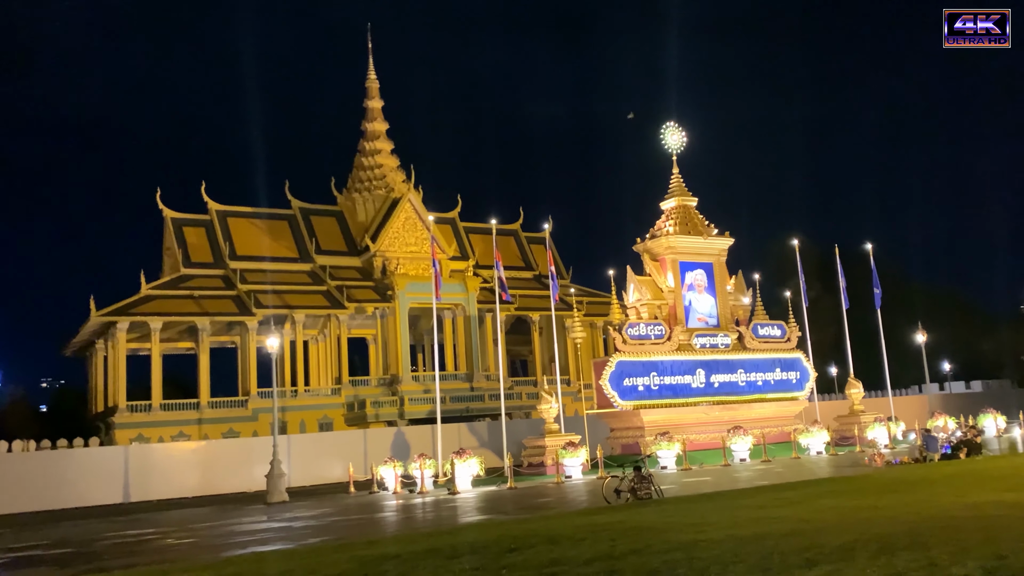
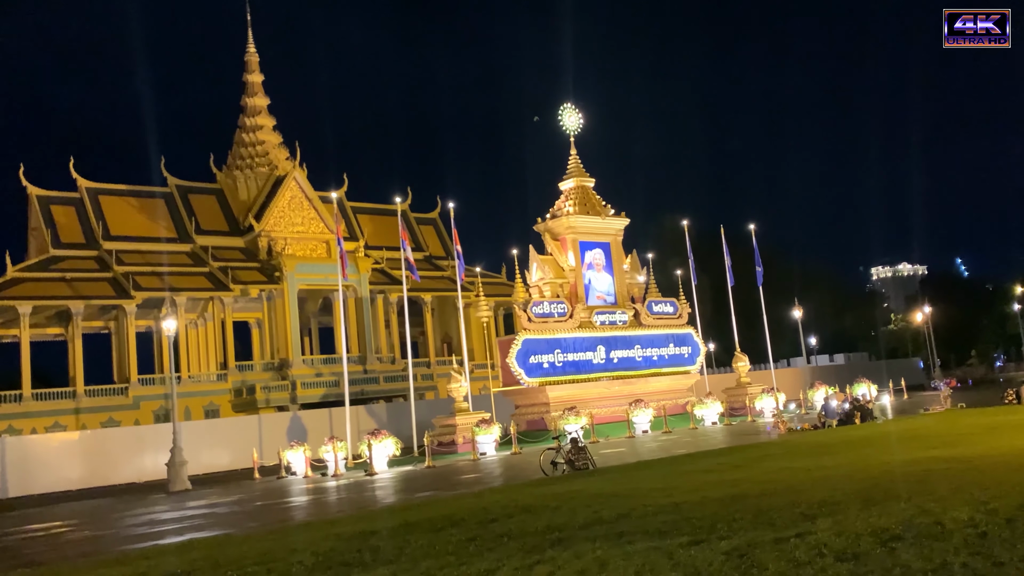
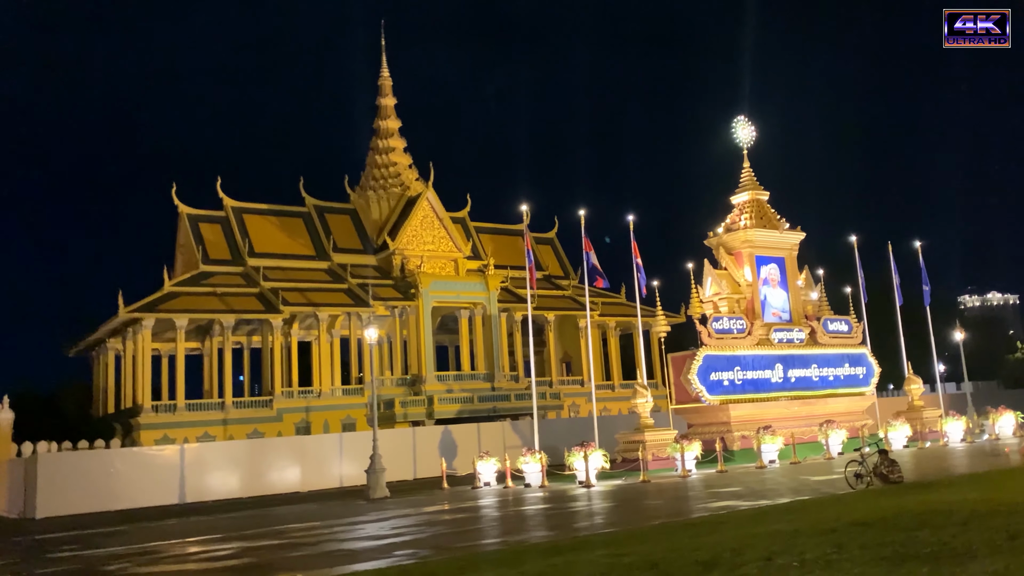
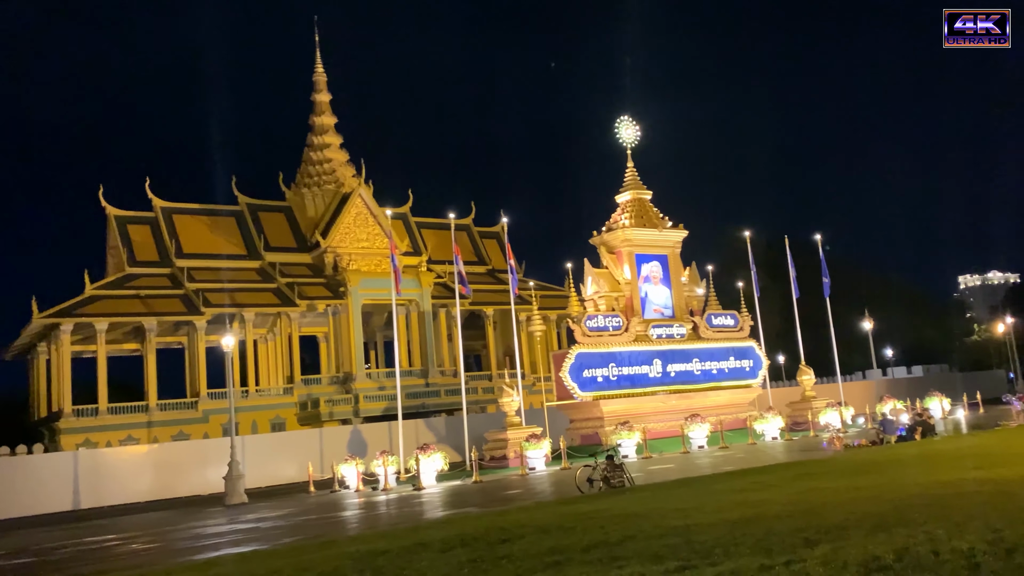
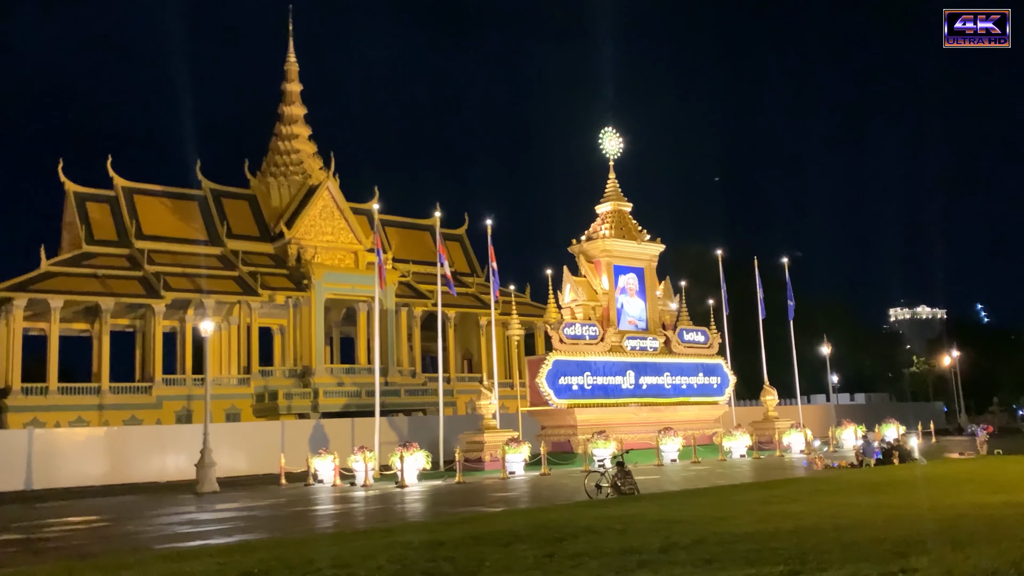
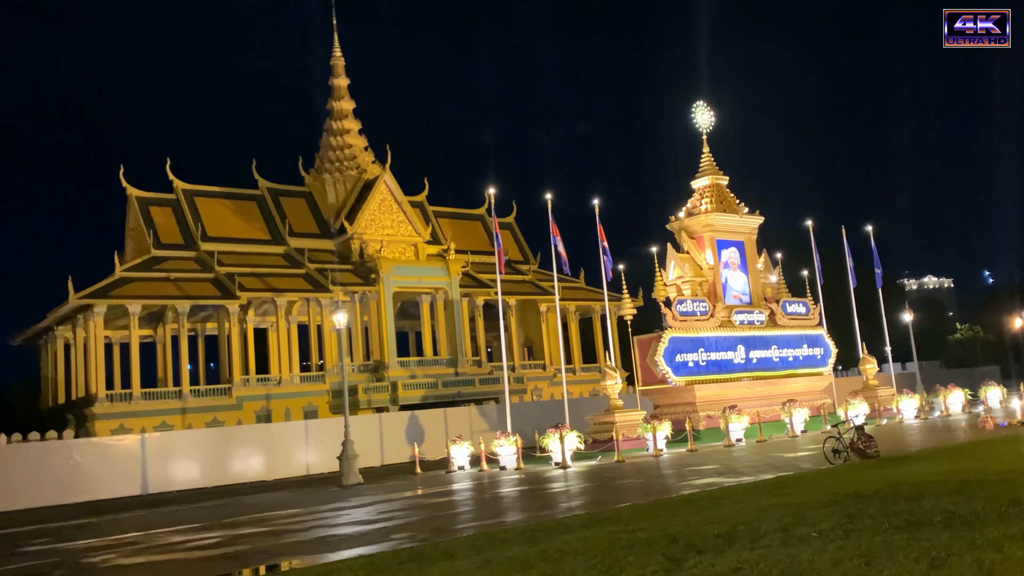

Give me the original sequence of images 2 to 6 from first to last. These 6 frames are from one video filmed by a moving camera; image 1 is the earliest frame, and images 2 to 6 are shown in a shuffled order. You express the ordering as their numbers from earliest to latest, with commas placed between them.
4, 2, 5, 3, 6
